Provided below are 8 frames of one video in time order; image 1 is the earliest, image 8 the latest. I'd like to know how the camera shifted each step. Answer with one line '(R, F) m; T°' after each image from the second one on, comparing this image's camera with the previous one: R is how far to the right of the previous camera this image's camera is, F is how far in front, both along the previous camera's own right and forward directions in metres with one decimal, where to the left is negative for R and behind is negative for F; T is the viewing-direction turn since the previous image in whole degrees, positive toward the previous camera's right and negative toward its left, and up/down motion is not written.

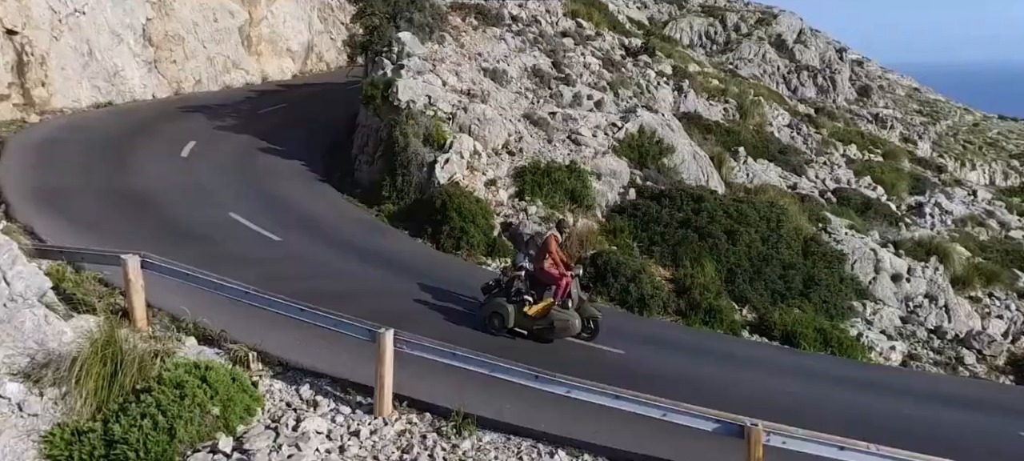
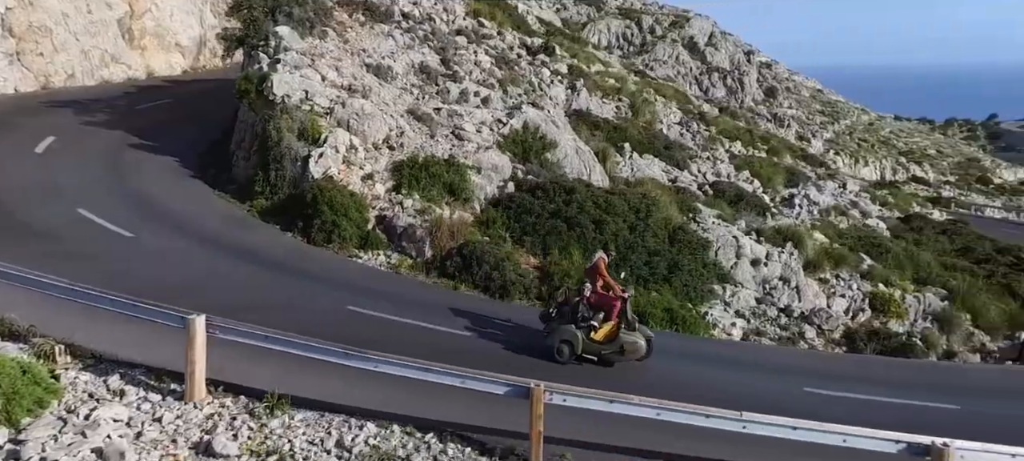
(+0.4, -0.3) m; +5°
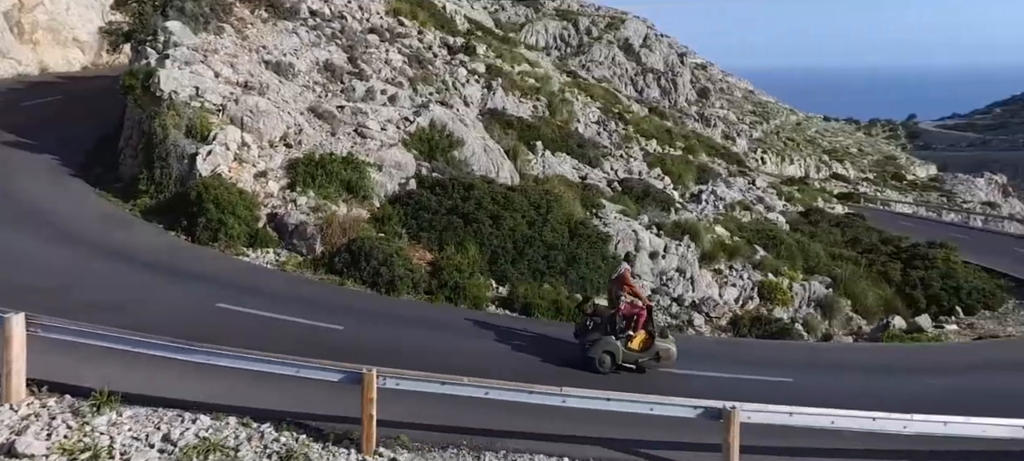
(+0.4, -0.1) m; +4°
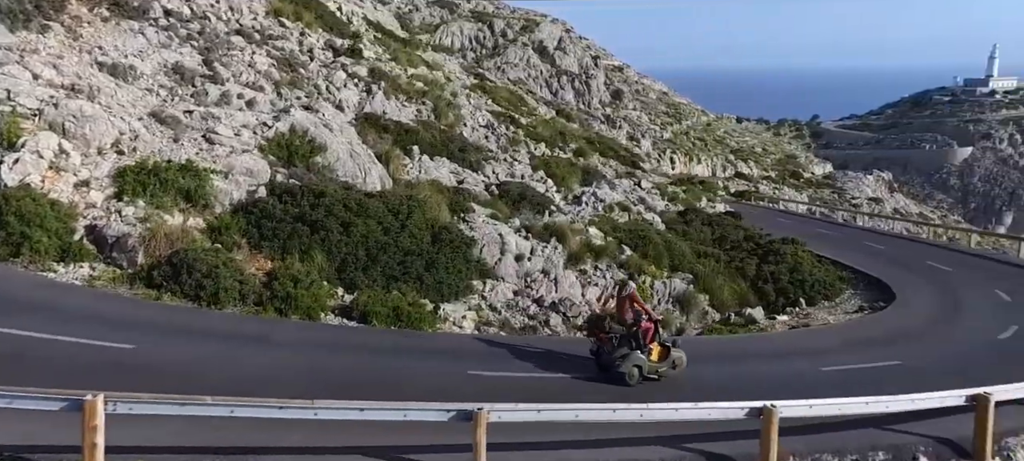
(+0.7, +0.4) m; +5°
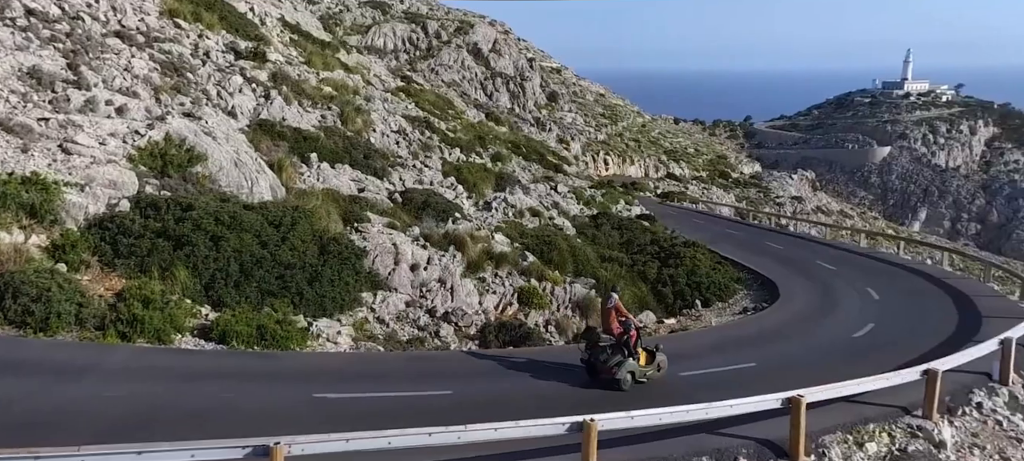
(+0.7, +0.3) m; +4°
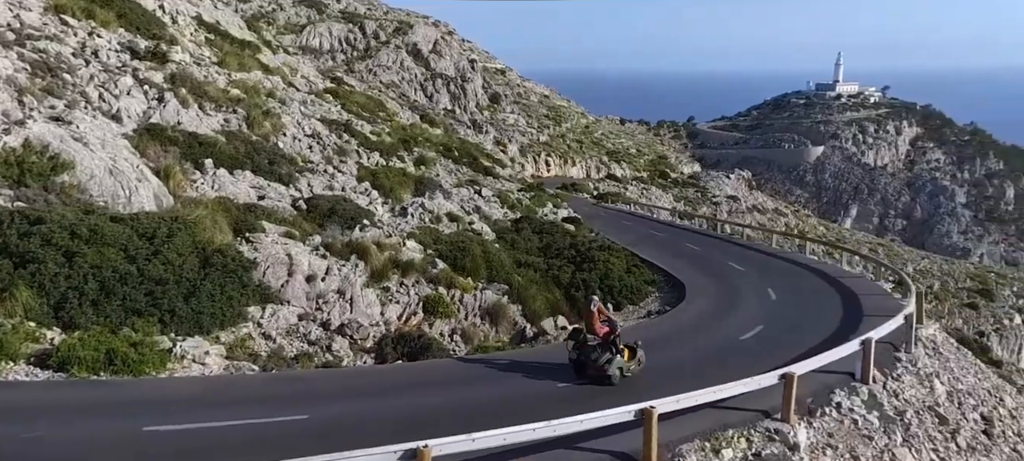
(+0.8, +0.5) m; +3°
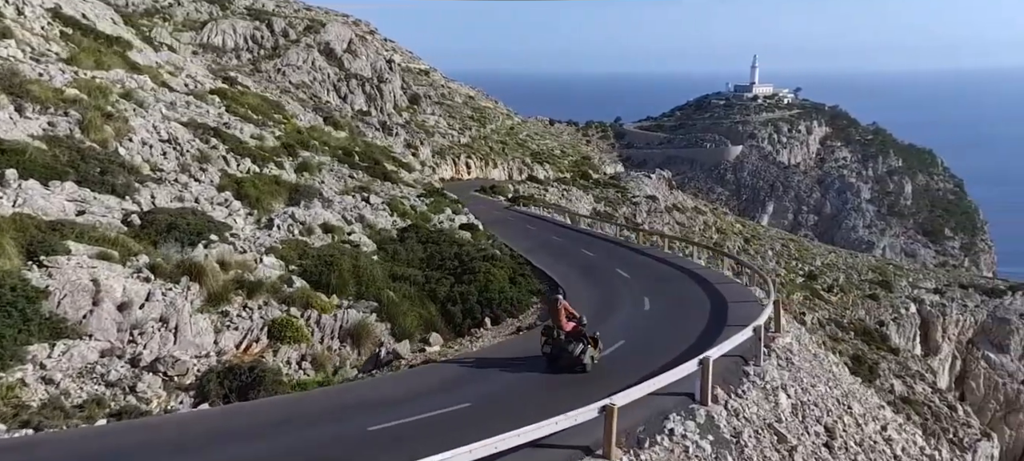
(+1.3, +1.6) m; +4°
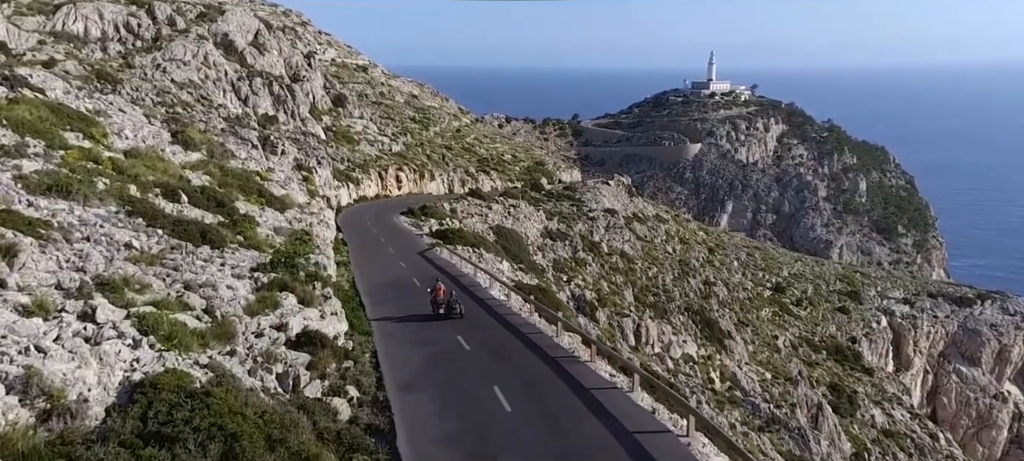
(+1.9, +14.0) m; +3°
